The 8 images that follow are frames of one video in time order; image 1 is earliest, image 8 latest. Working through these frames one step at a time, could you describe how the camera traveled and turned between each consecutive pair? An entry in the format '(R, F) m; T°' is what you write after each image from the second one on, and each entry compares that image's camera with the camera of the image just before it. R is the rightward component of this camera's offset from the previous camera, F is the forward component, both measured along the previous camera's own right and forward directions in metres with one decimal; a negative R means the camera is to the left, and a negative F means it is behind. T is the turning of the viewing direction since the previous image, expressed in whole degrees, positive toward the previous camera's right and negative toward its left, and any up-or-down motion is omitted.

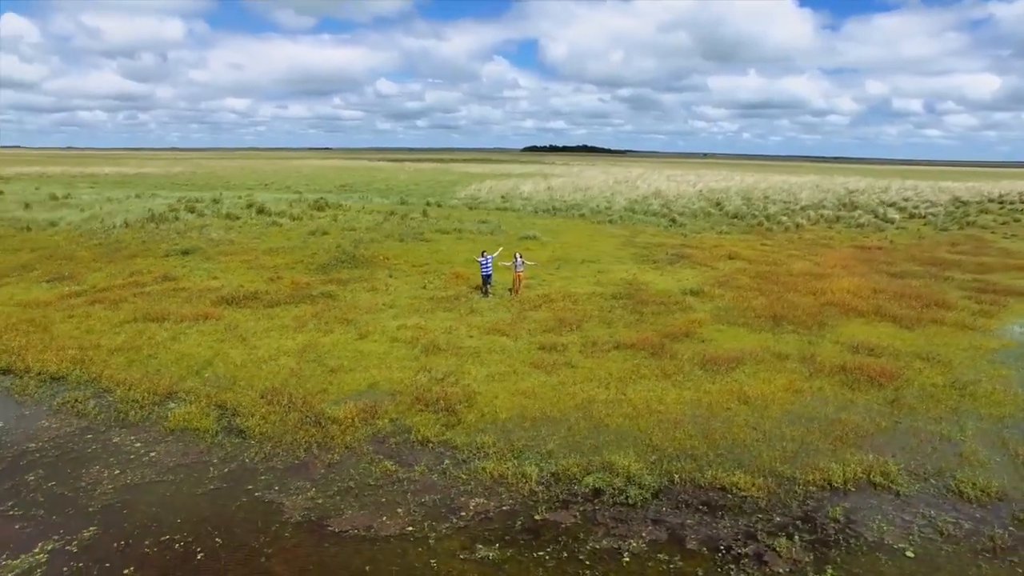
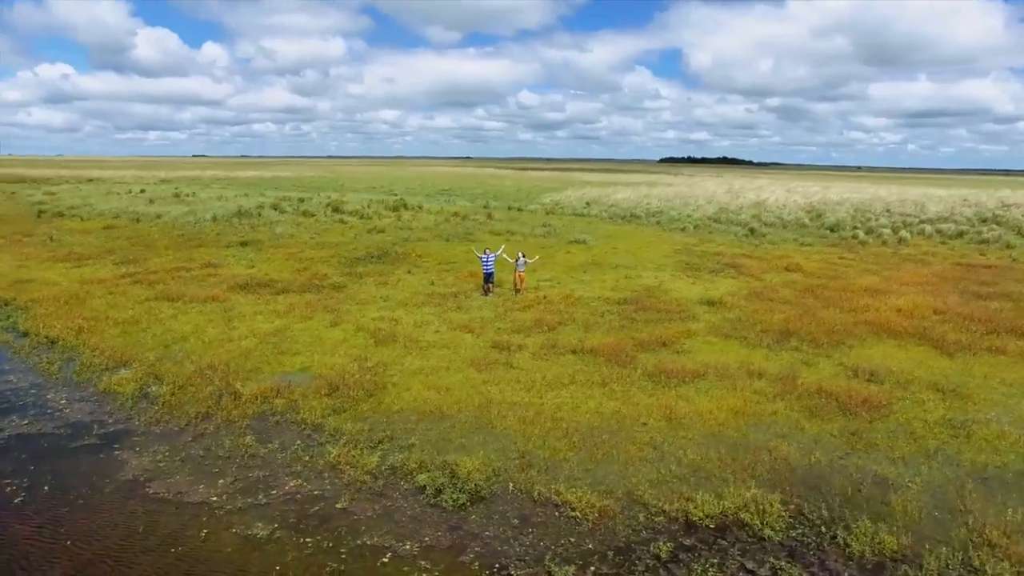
(+6.2, +1.4) m; -12°
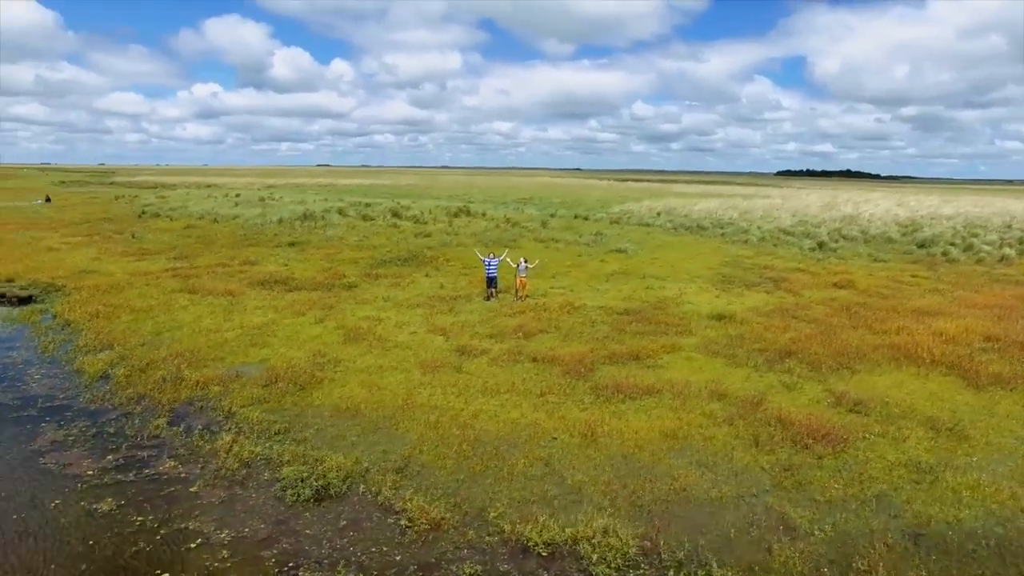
(+4.8, +1.1) m; -10°
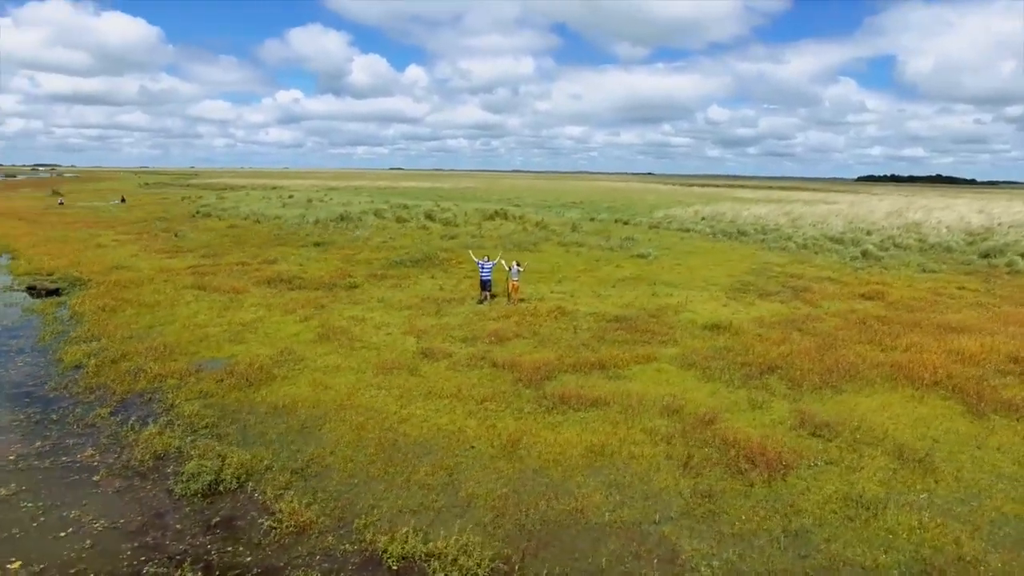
(+3.4, +0.7) m; -6°
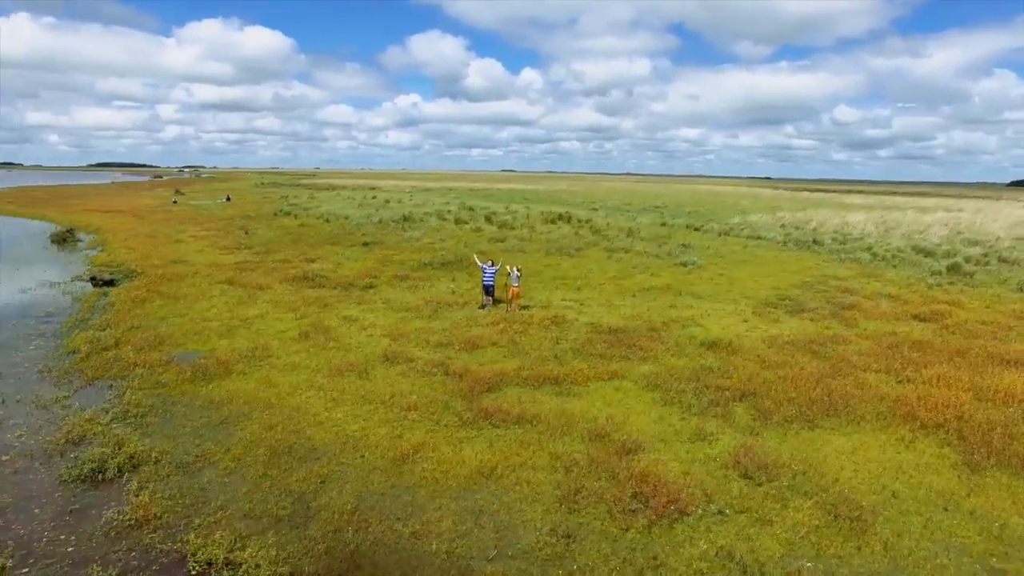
(+4.7, +1.2) m; -10°
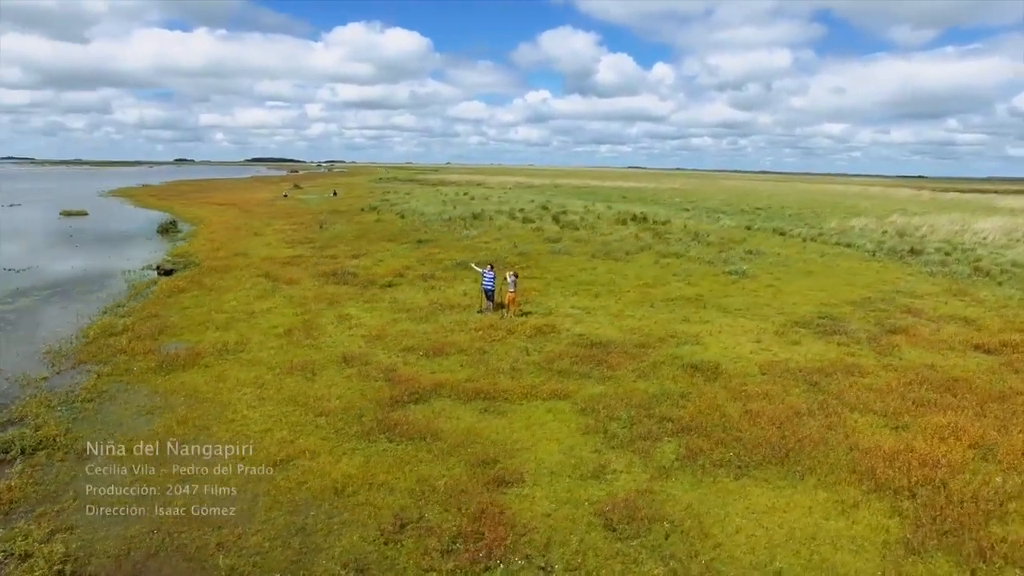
(+5.3, +1.4) m; -11°
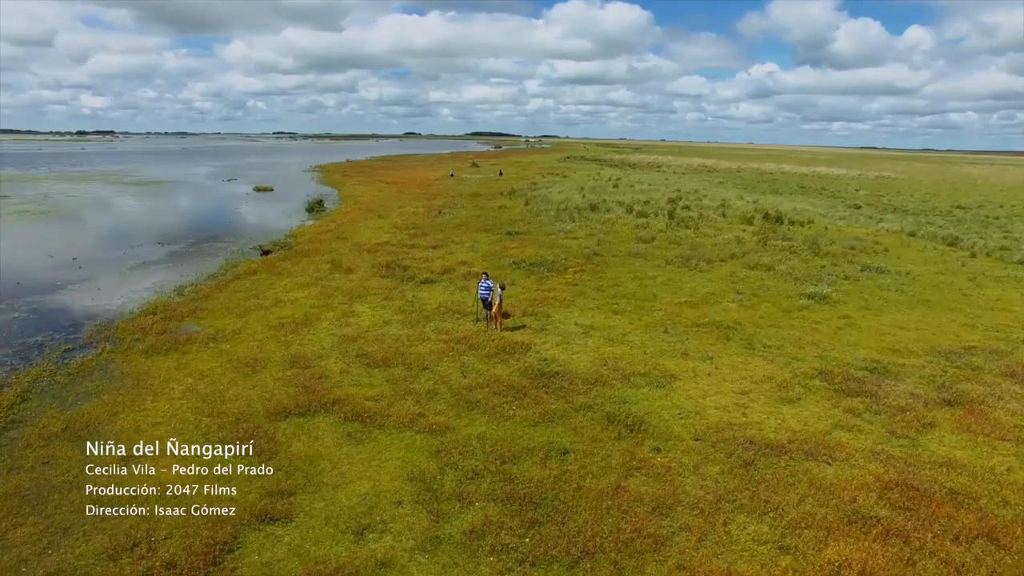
(+8.4, +2.7) m; -19°
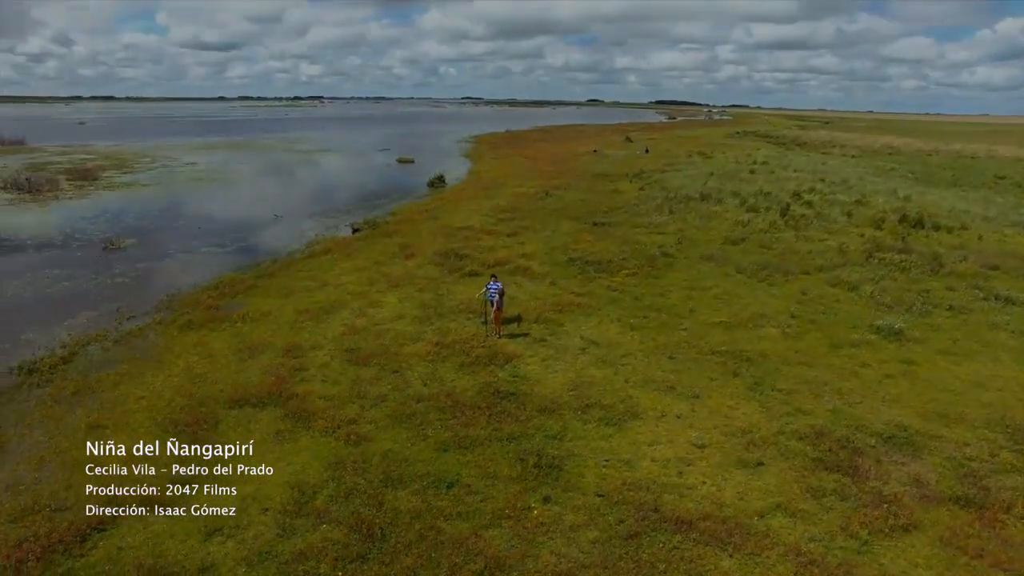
(+6.5, +1.7) m; -16°
